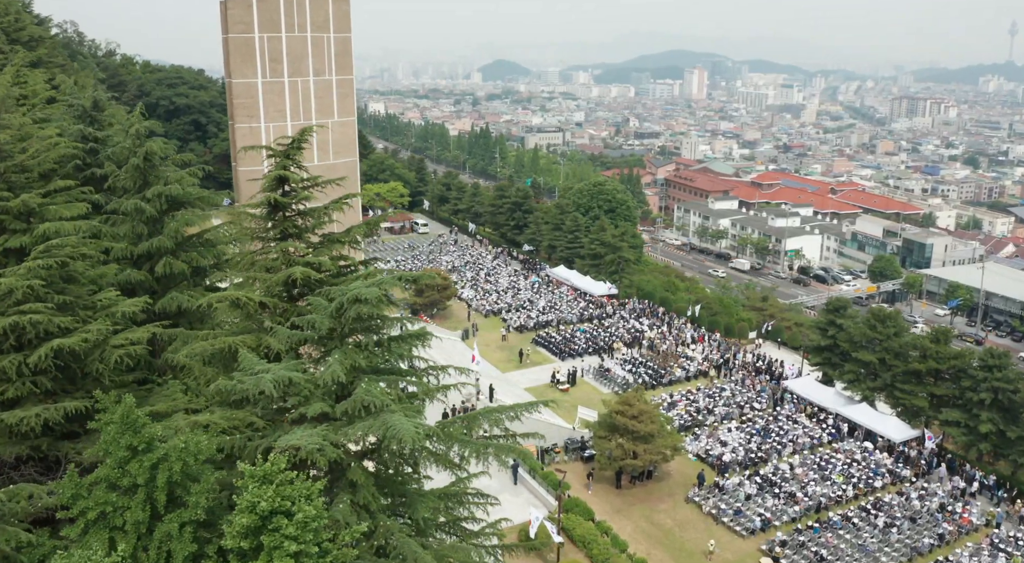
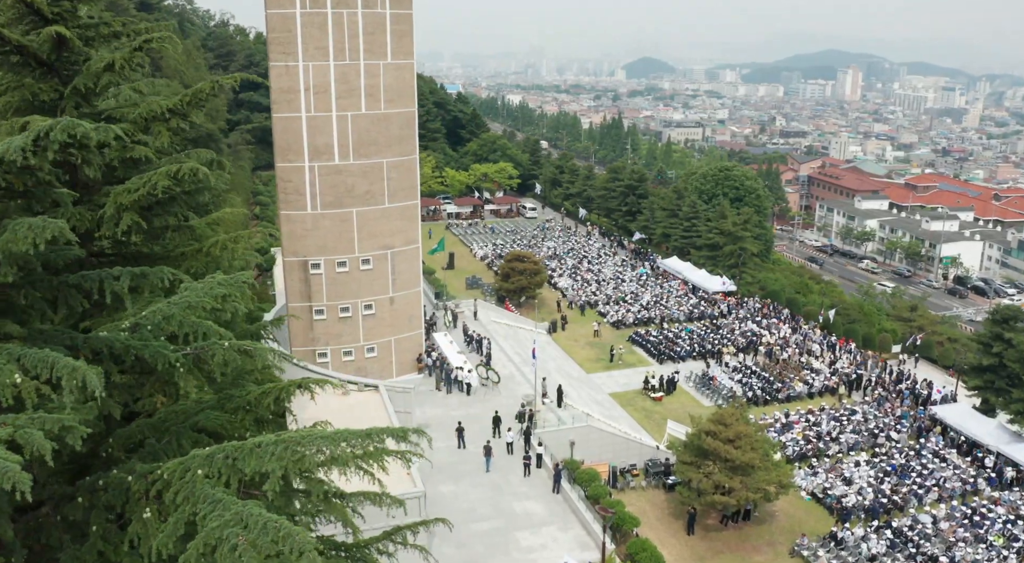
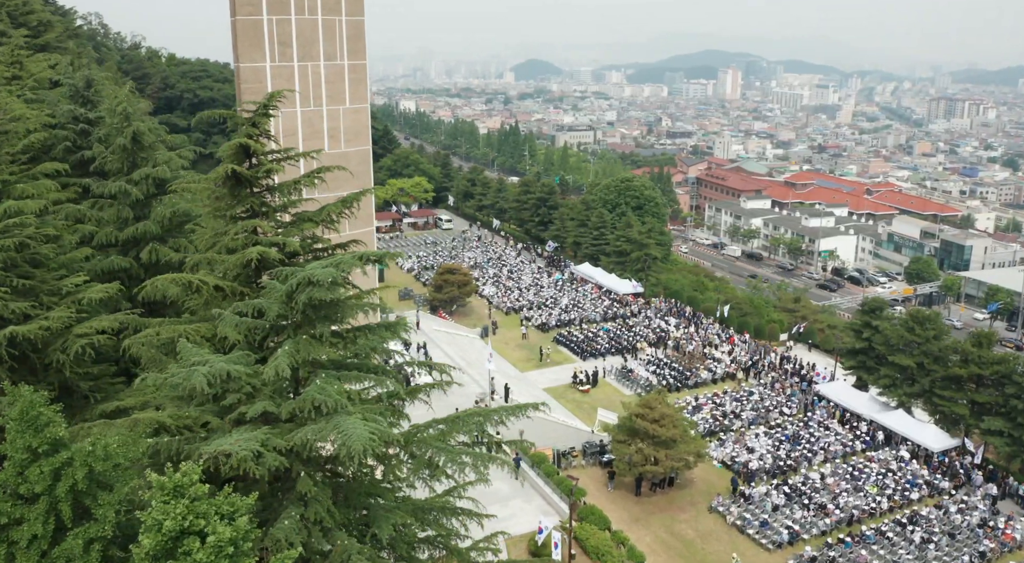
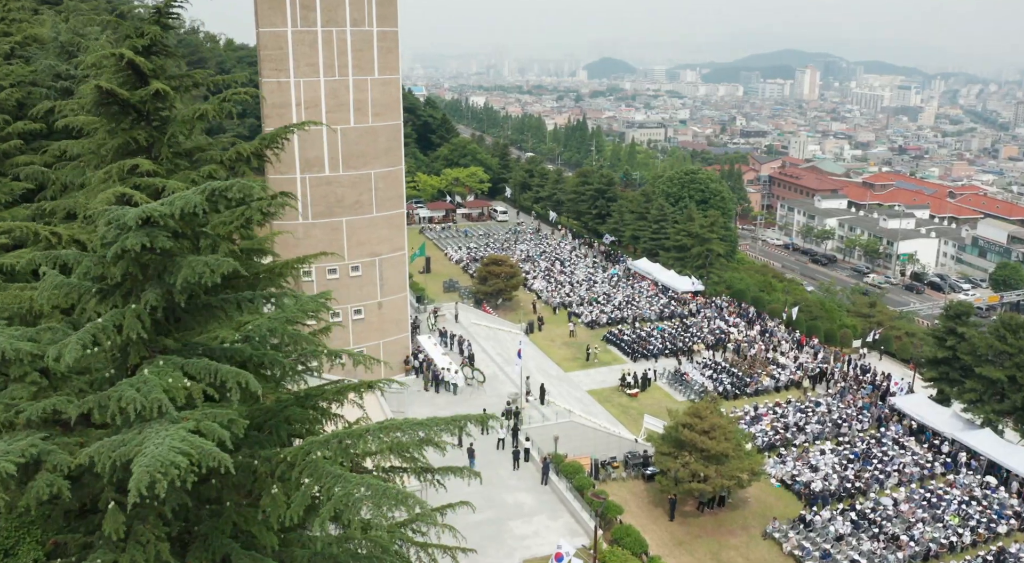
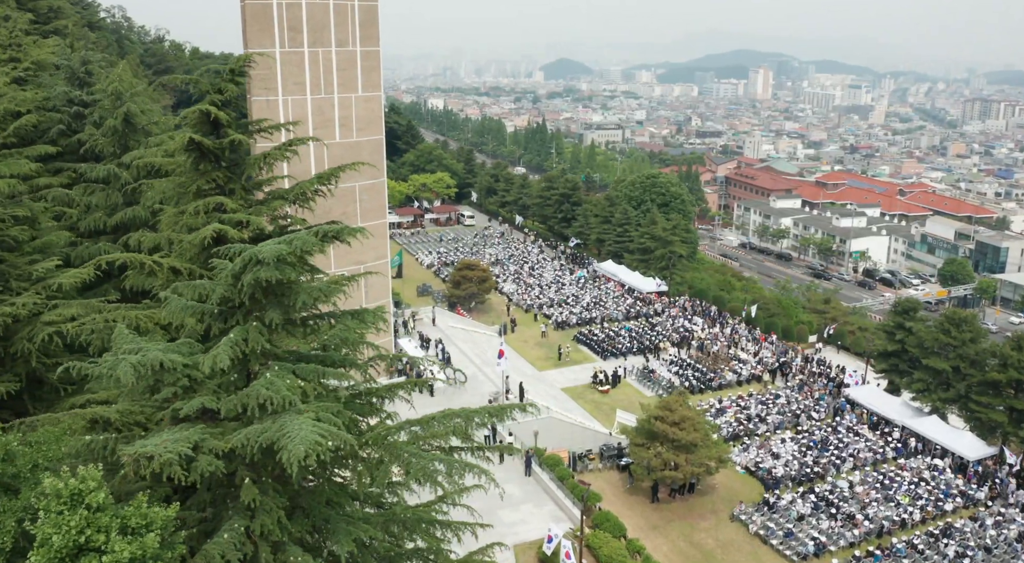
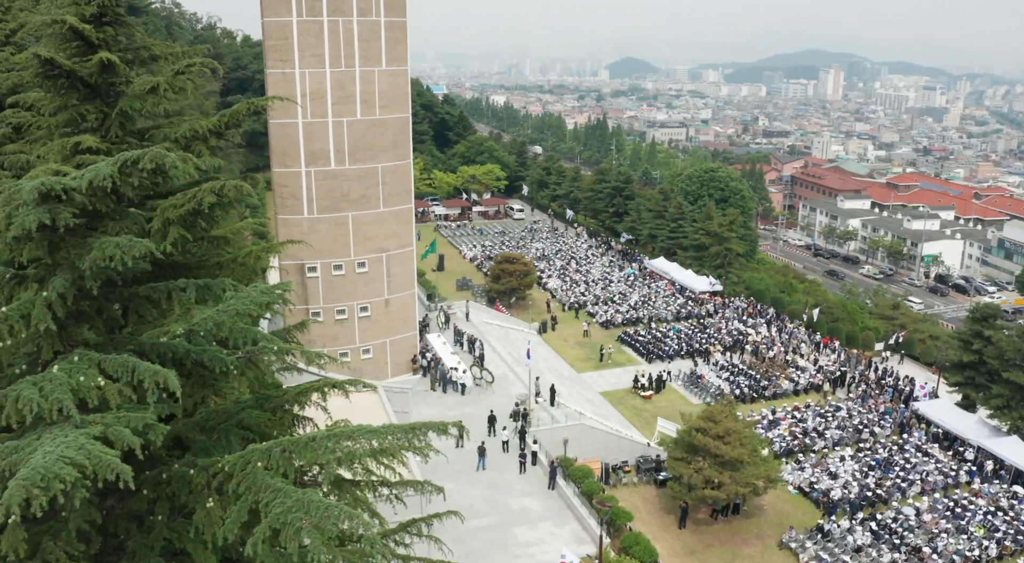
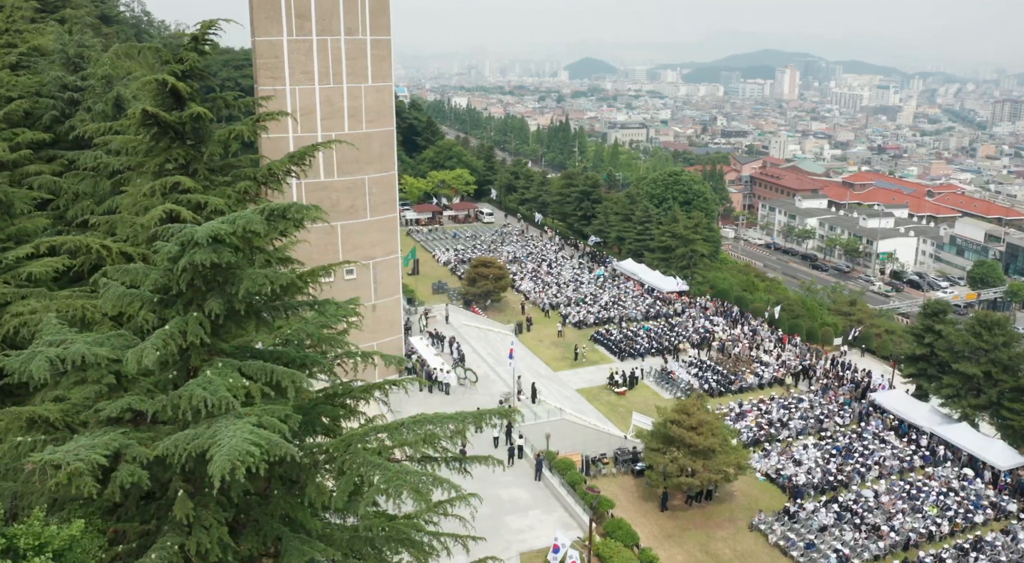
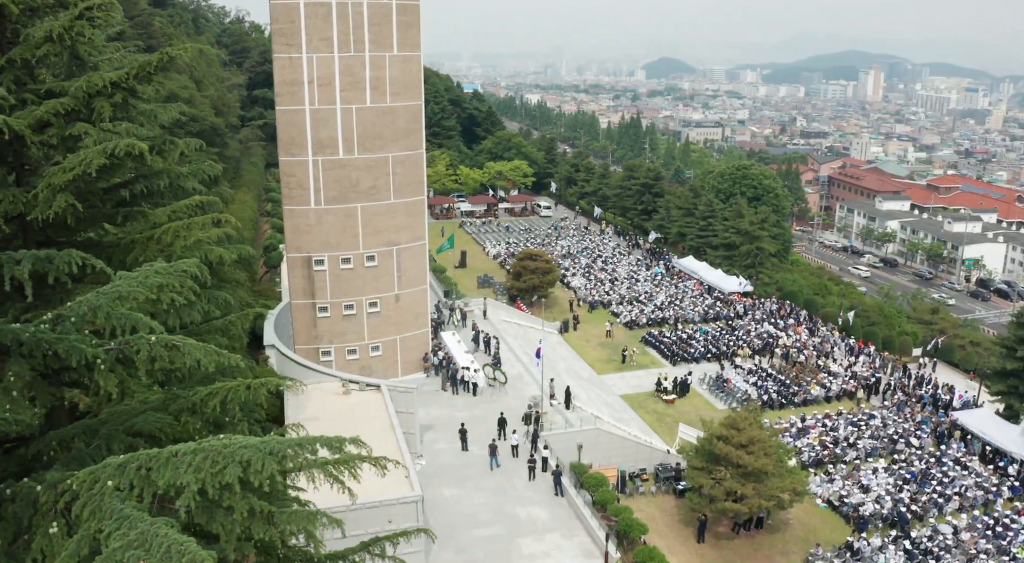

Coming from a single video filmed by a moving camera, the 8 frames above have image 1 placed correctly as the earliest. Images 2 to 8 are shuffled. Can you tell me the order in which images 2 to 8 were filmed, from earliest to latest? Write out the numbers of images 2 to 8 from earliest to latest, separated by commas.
3, 5, 7, 4, 6, 2, 8
